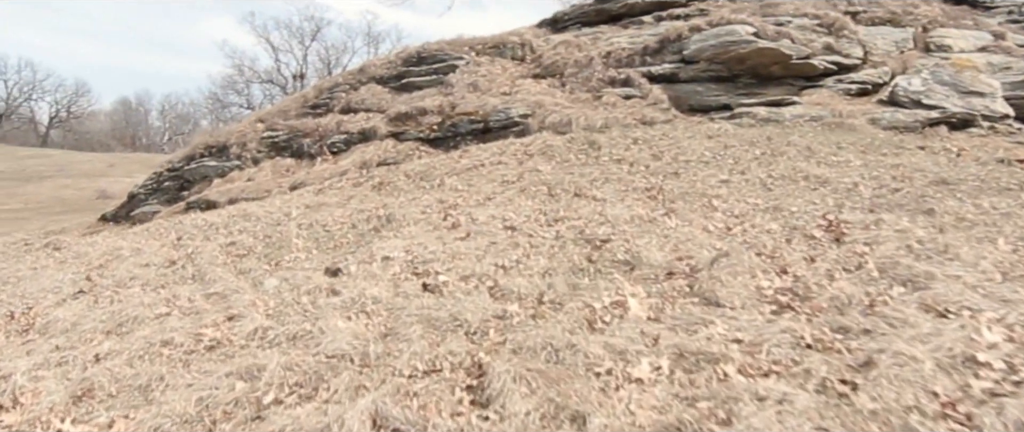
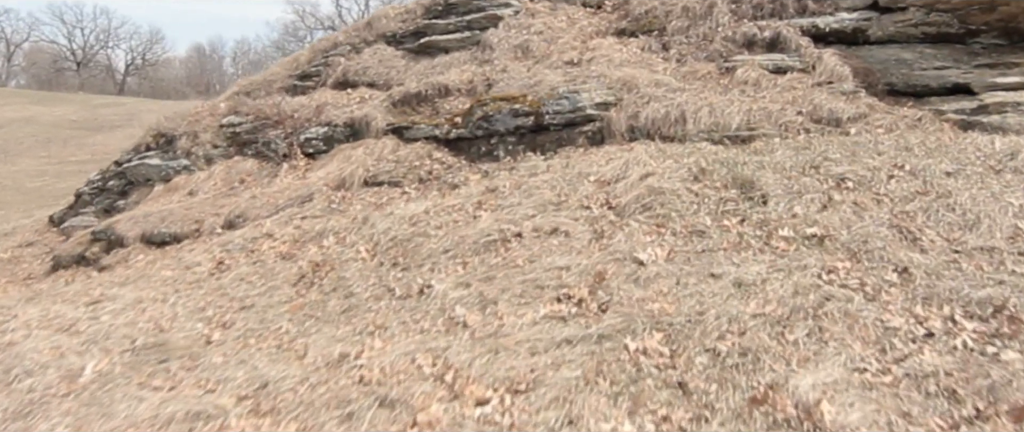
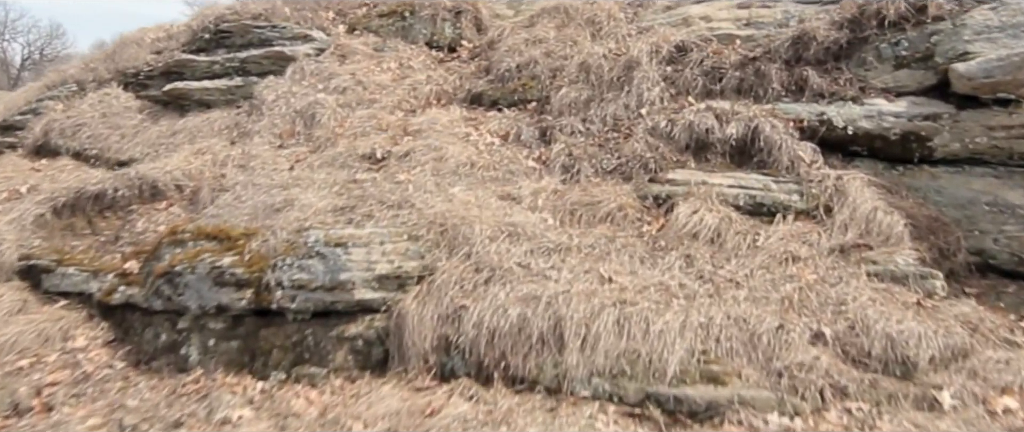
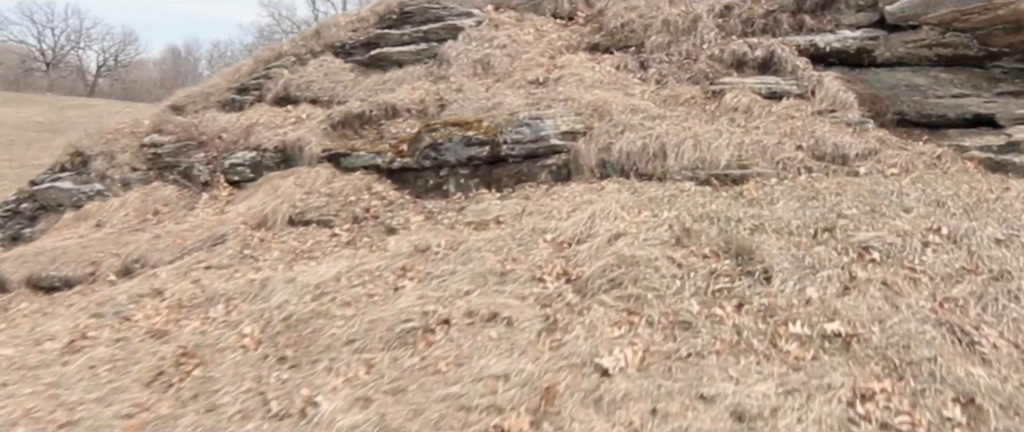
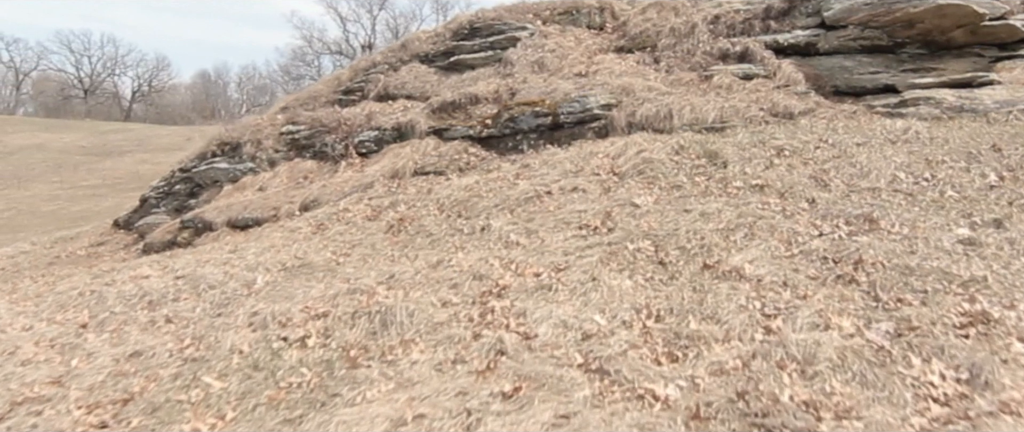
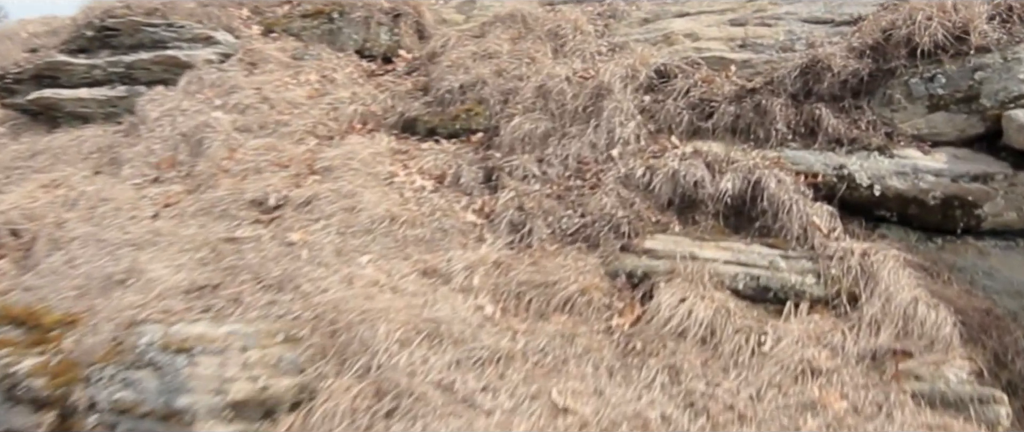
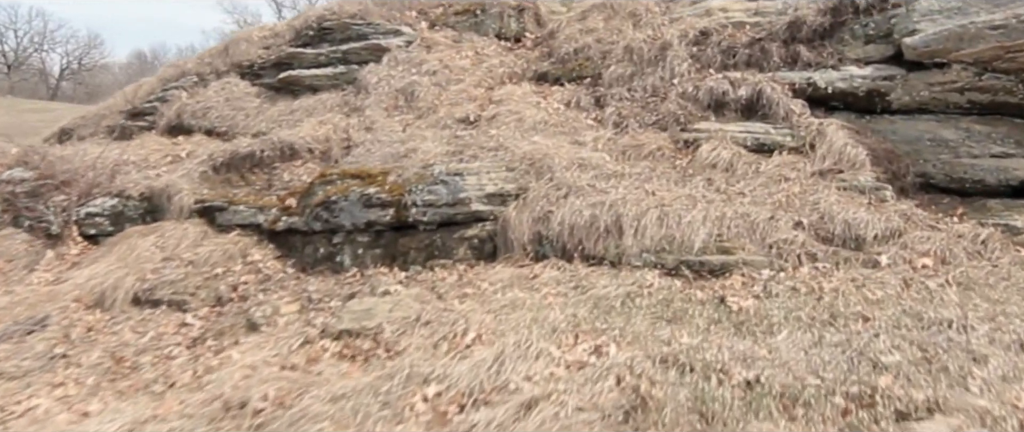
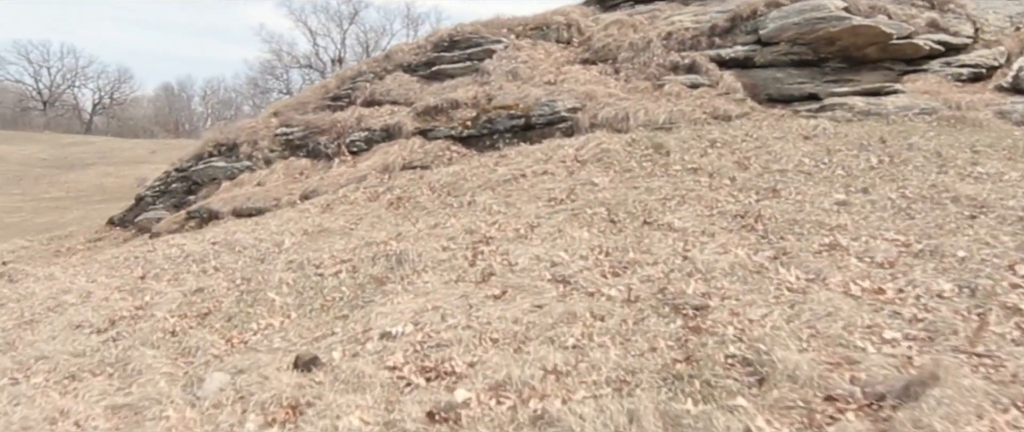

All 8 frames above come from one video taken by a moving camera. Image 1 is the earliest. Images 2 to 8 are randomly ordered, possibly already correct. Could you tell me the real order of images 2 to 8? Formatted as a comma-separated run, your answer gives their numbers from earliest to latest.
8, 5, 2, 4, 7, 3, 6
